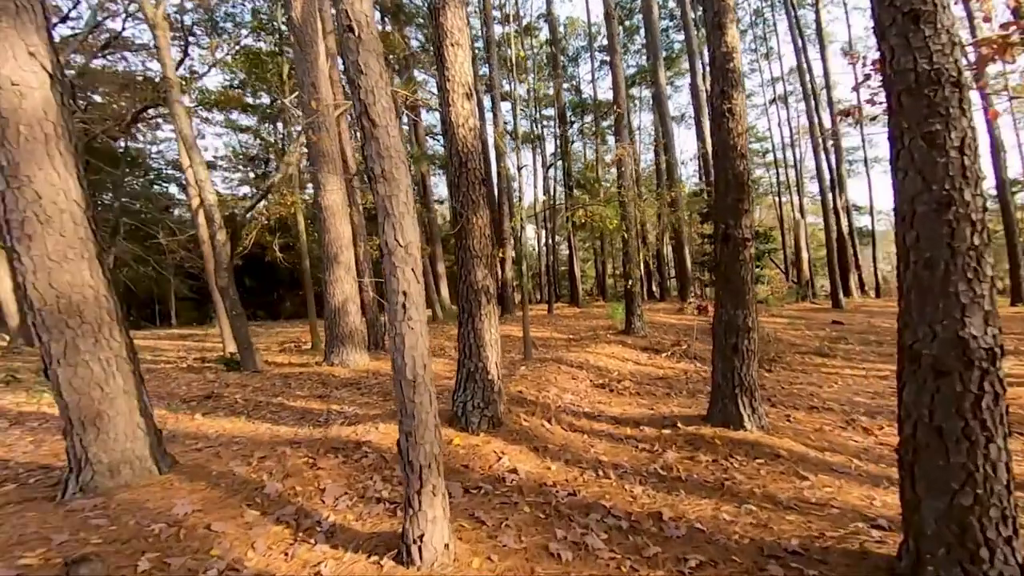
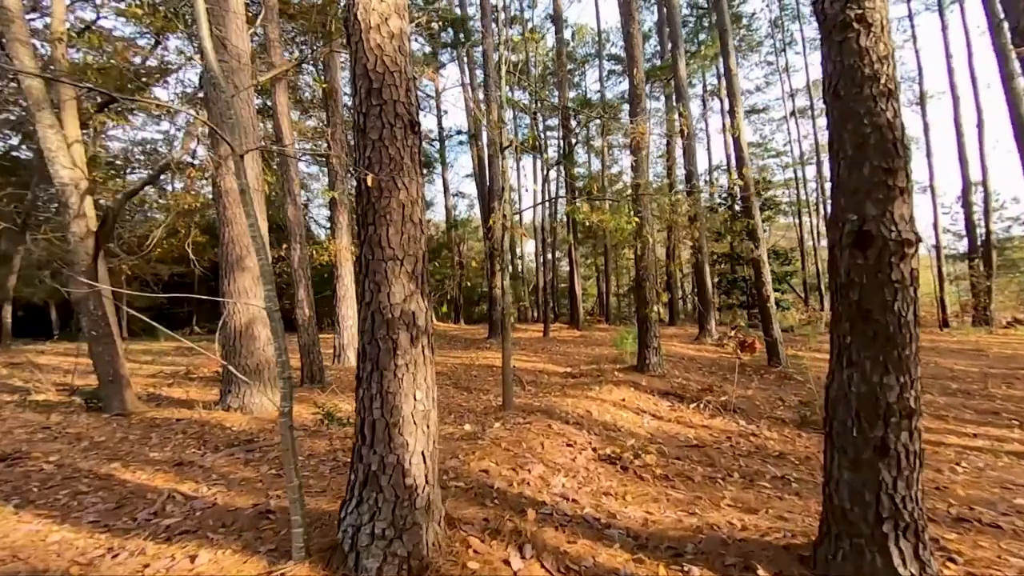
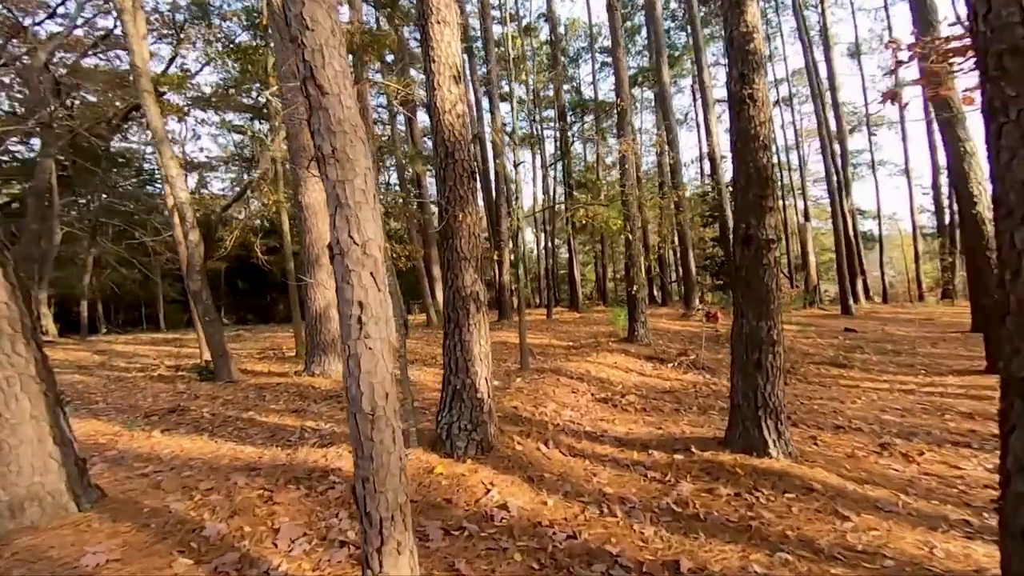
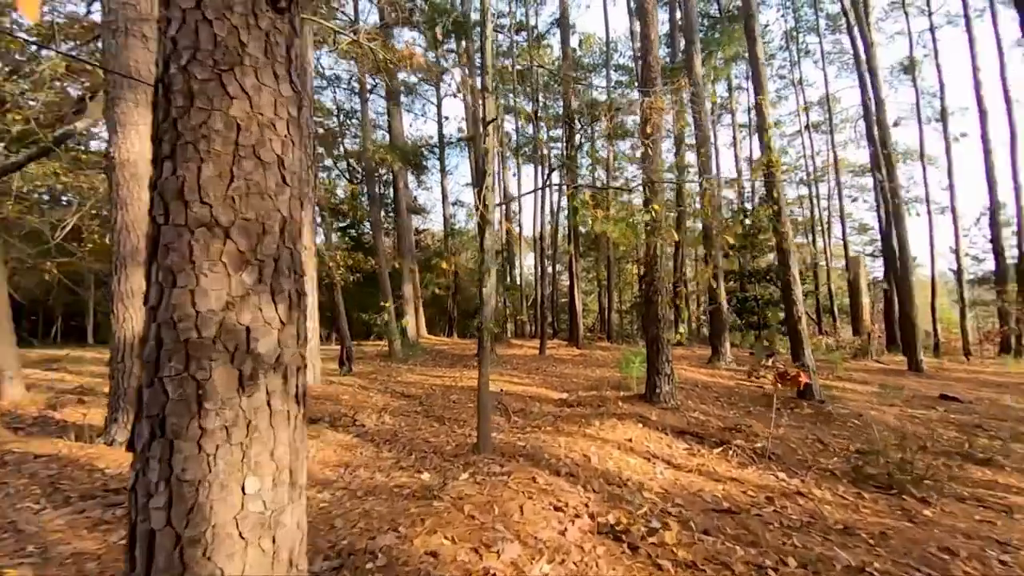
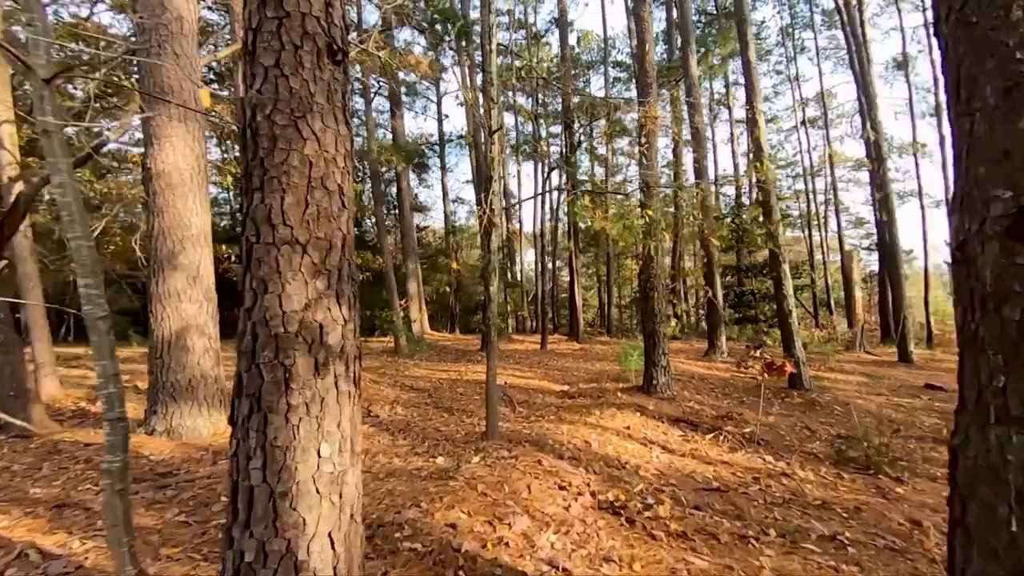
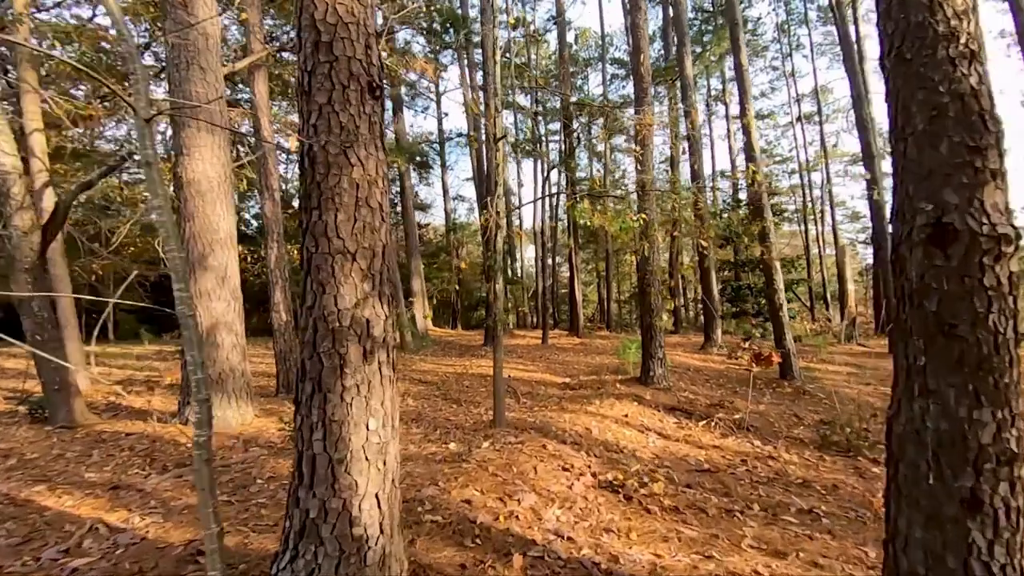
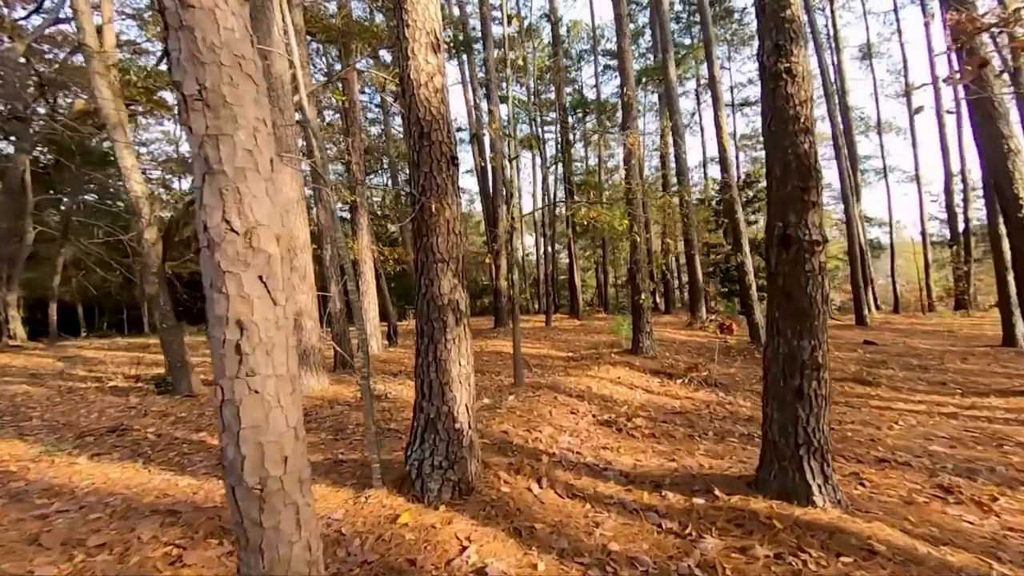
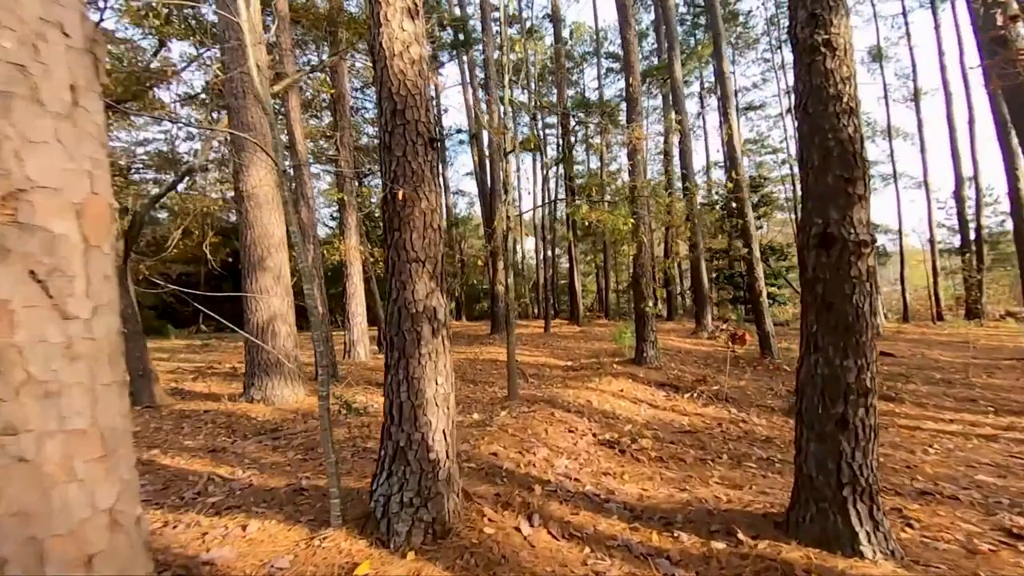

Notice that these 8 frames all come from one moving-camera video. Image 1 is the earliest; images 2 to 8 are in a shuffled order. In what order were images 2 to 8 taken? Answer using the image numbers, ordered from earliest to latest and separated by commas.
3, 7, 8, 2, 6, 5, 4
